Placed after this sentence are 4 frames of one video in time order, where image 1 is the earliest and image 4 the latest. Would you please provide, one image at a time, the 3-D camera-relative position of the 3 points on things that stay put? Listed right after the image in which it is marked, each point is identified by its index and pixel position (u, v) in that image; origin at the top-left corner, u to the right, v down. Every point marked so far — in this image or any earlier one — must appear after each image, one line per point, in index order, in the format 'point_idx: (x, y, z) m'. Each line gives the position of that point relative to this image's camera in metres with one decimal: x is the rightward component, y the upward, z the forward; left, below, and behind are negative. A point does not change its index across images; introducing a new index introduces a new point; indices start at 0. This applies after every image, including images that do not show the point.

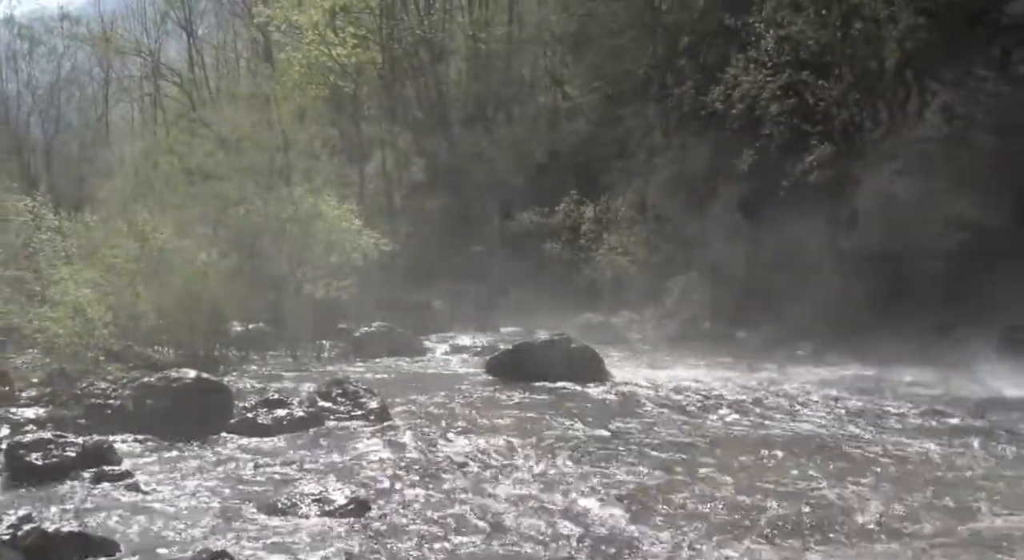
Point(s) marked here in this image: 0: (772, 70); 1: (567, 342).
0: (+4.8, +3.8, +18.9) m
1: (+1.0, -1.0, +16.7) m
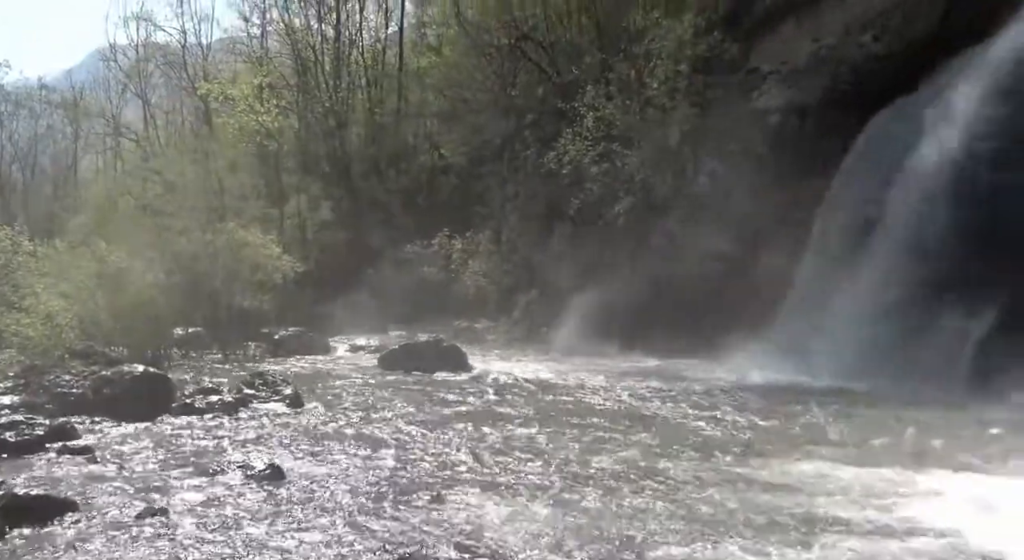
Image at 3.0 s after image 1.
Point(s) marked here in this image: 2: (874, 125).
0: (+2.1, +3.4, +24.9) m
1: (-1.6, -1.4, +22.3) m
2: (+7.0, +3.0, +19.9) m
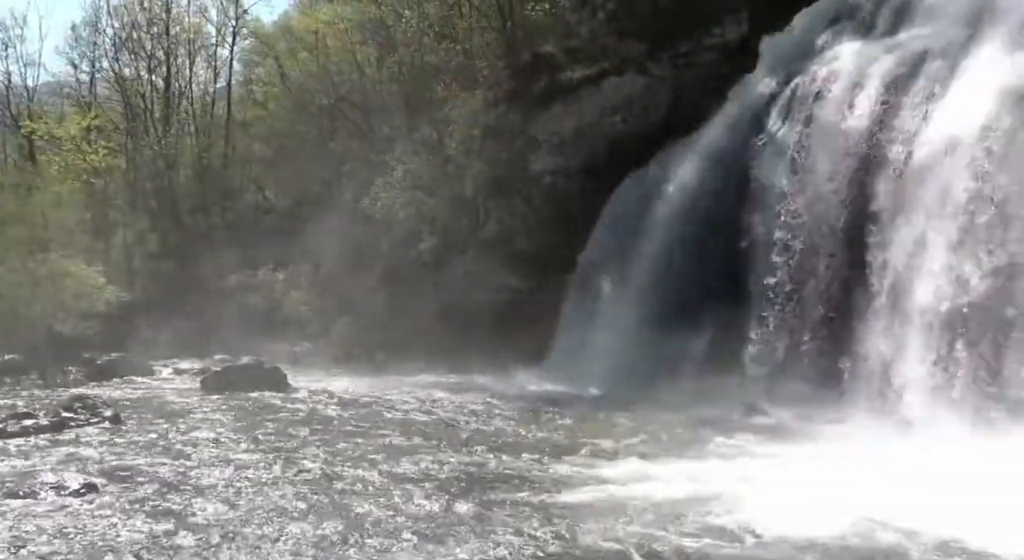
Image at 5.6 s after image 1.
0: (-3.4, +2.5, +28.7) m
1: (-6.1, -2.1, +24.9) m
2: (+2.7, +2.4, +25.4) m
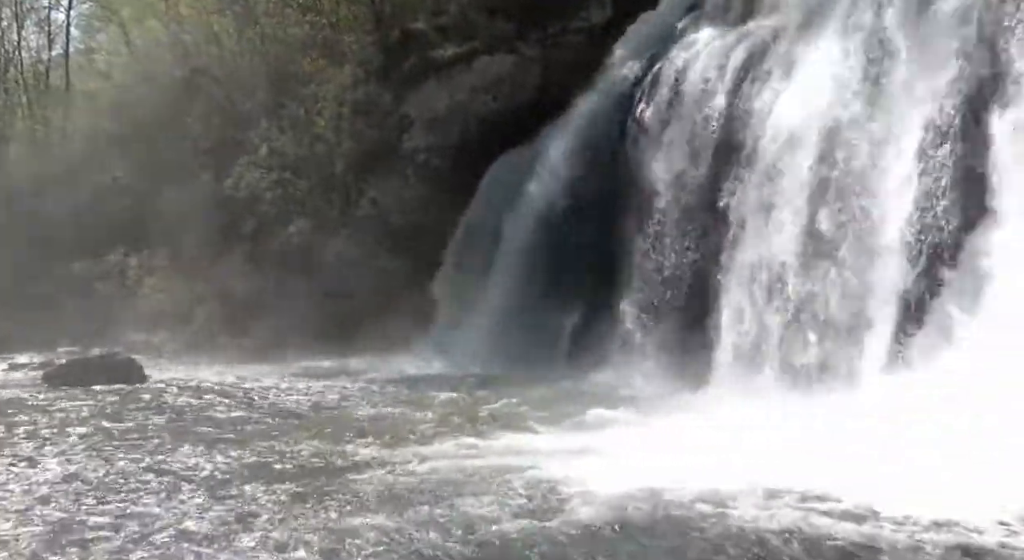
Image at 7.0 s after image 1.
0: (-7.2, +2.9, +27.2) m
1: (-8.9, -1.7, +22.8) m
2: (-0.5, +2.9, +25.2) m
